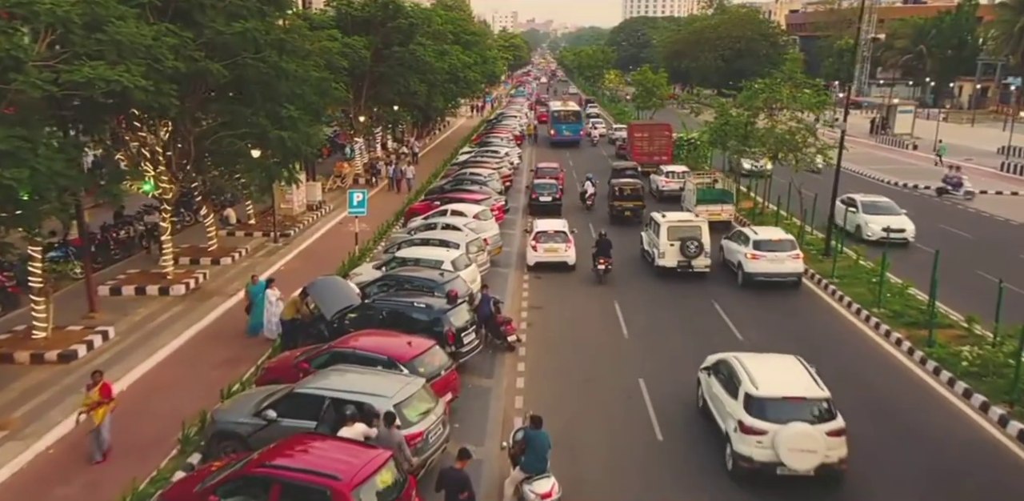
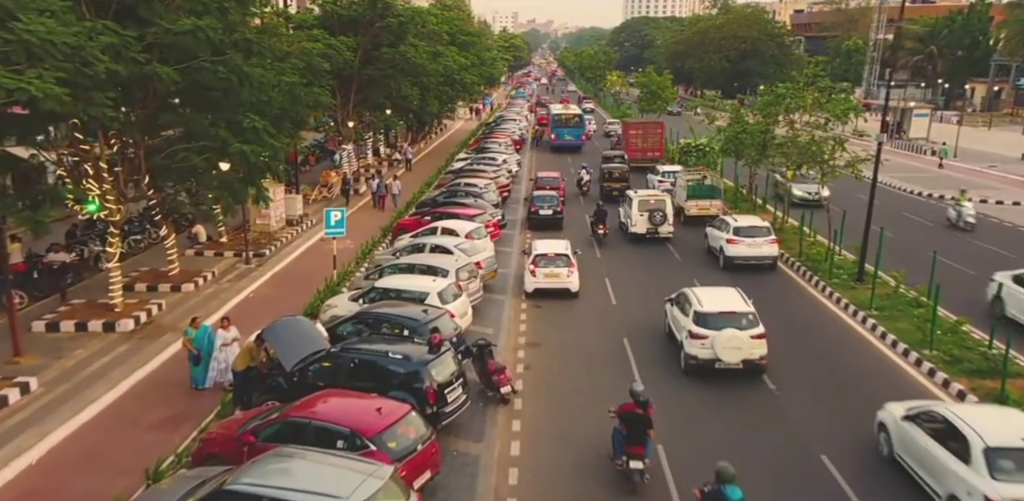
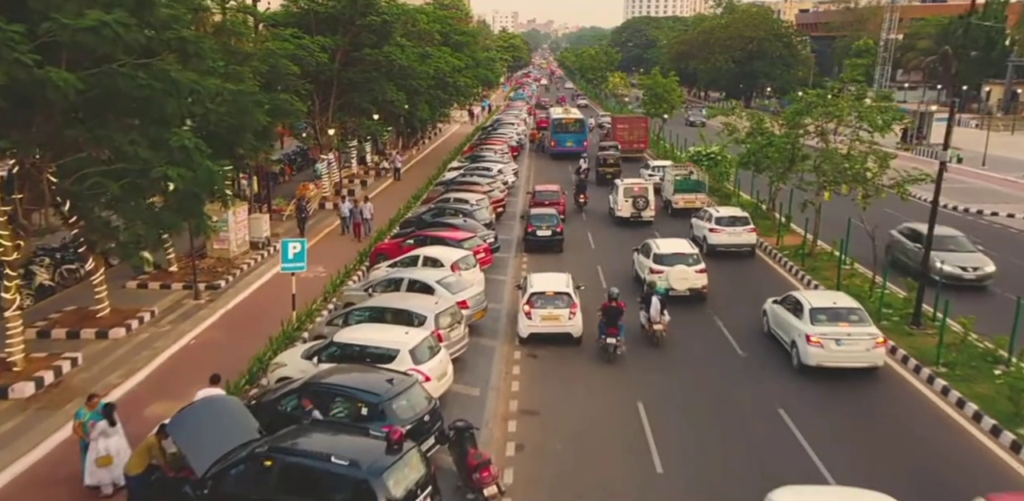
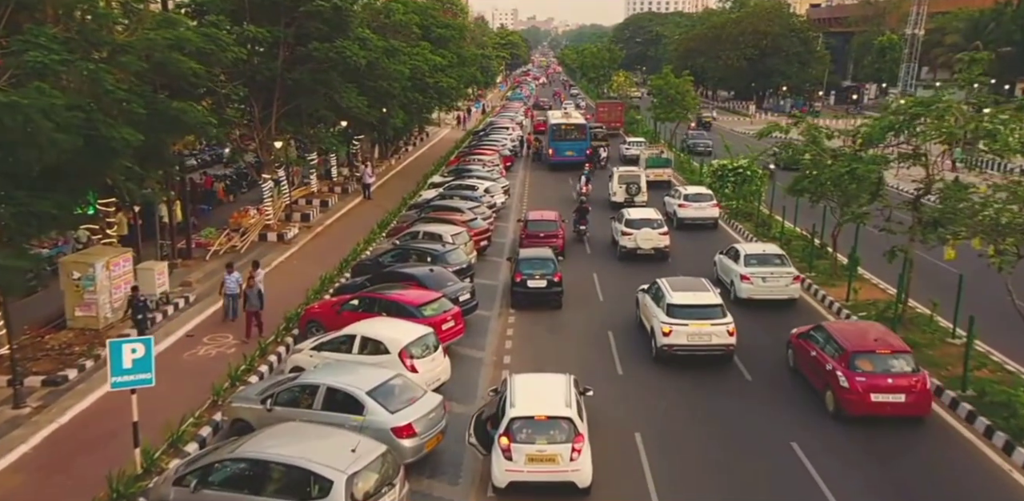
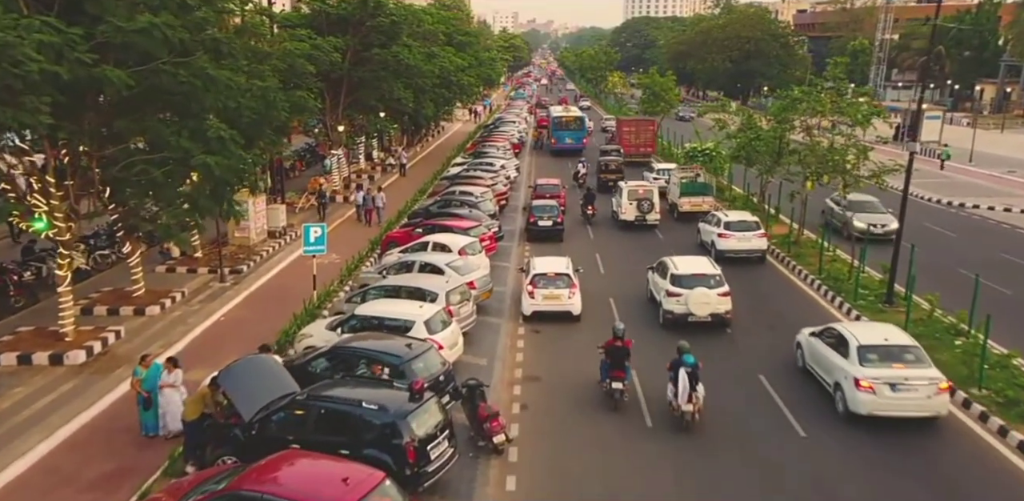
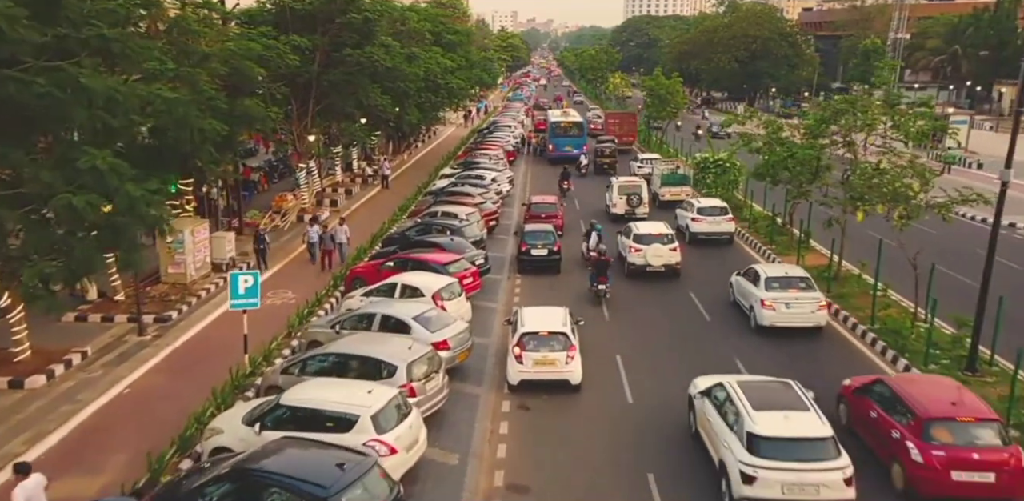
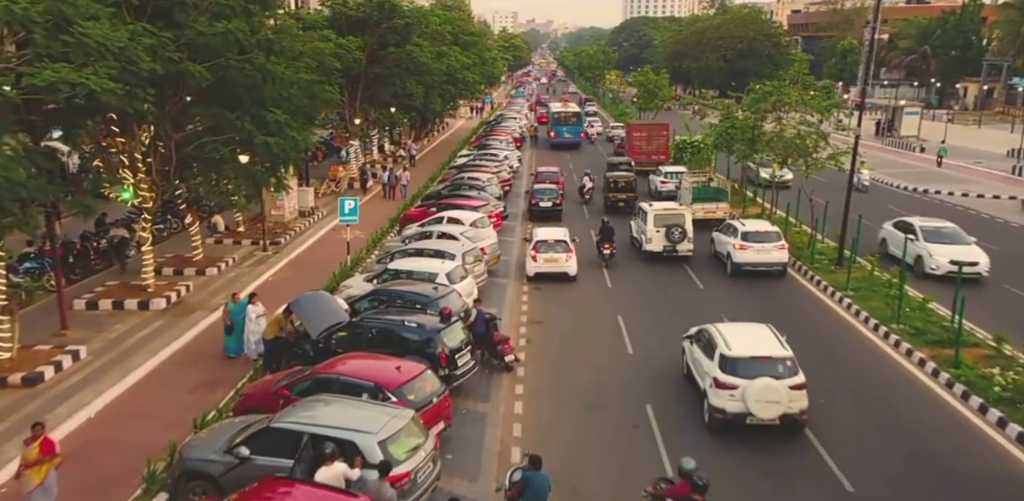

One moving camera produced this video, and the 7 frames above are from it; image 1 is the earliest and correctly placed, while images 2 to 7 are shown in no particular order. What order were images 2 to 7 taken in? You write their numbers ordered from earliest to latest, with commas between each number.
7, 2, 5, 3, 6, 4
